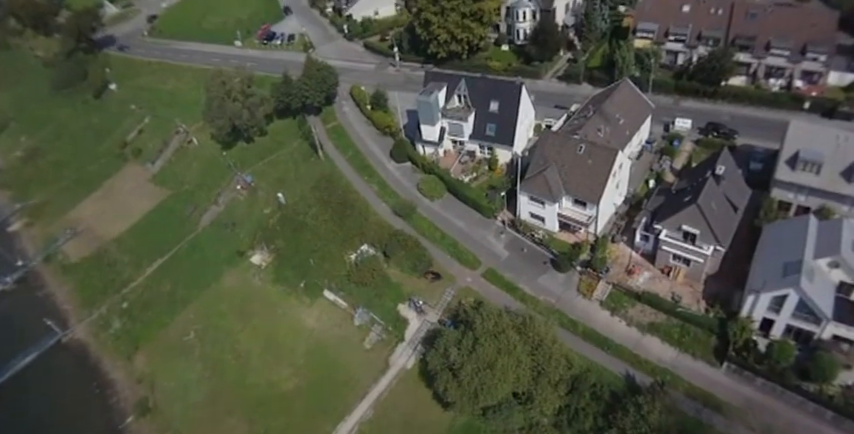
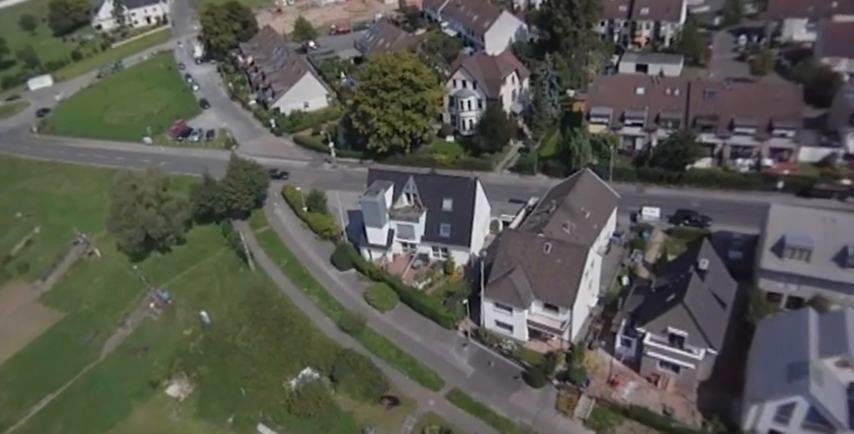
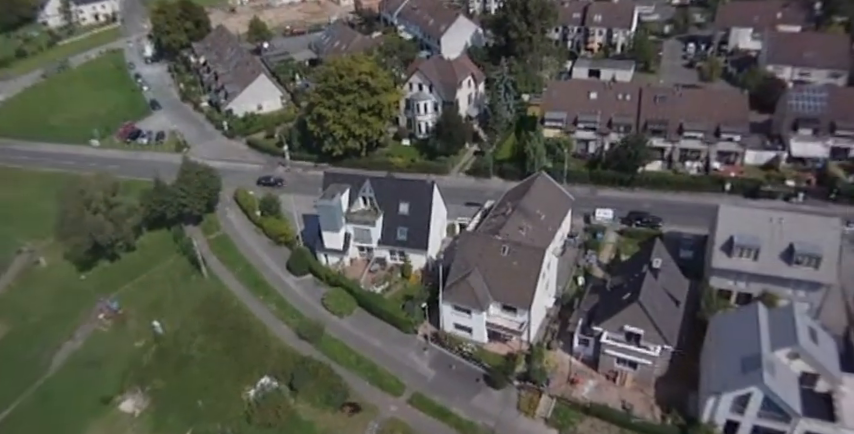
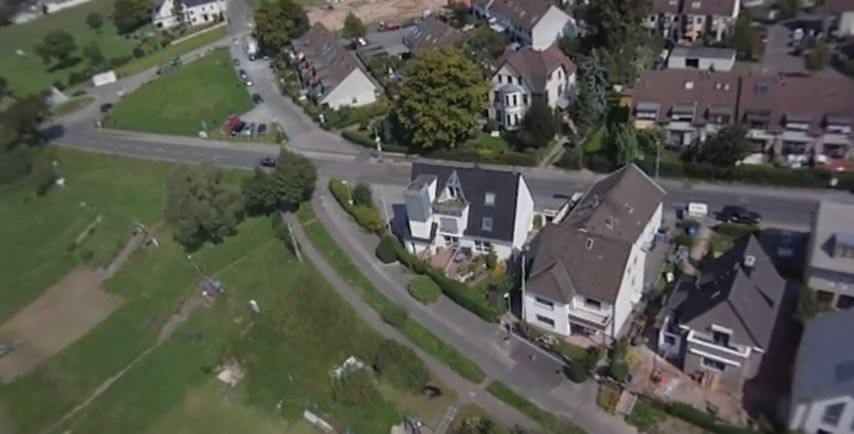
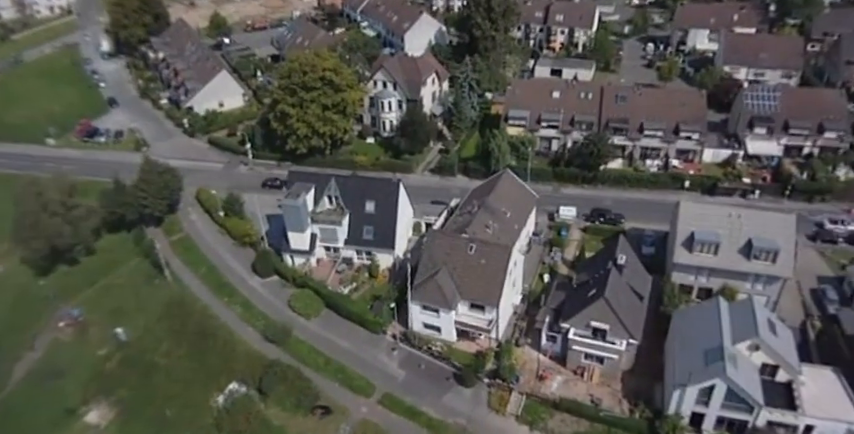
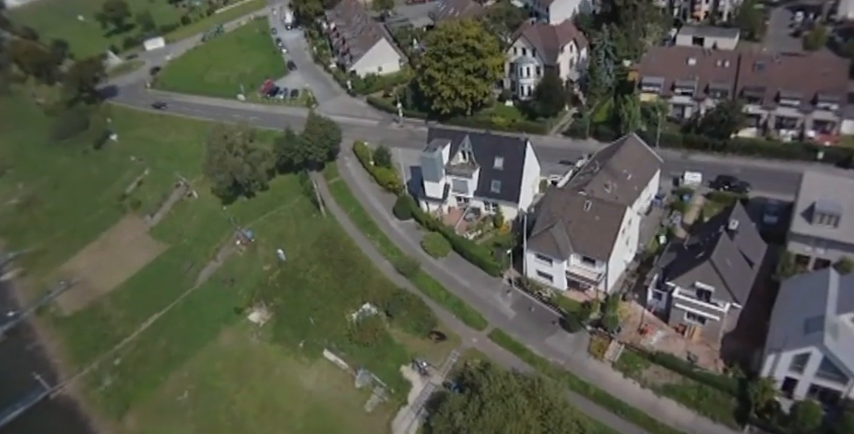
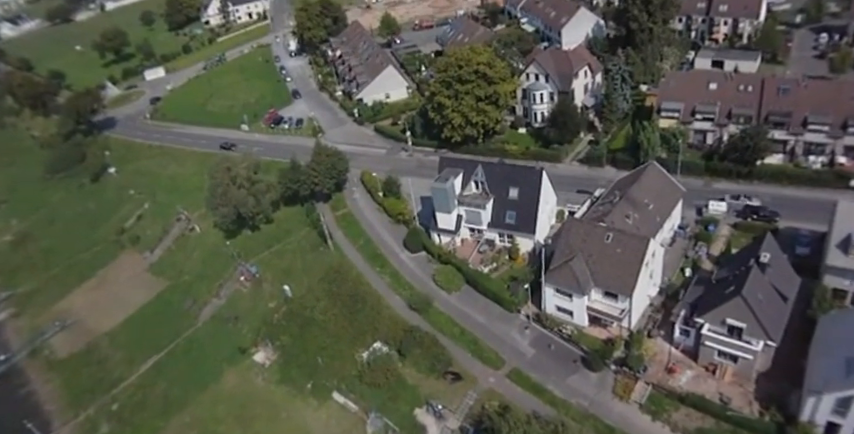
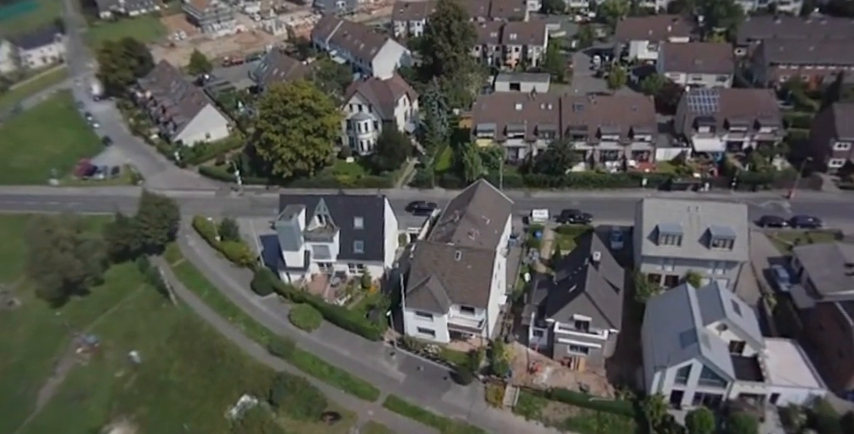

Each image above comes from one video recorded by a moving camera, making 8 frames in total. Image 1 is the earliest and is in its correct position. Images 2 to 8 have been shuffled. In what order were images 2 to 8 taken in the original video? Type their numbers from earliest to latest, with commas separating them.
6, 7, 4, 2, 3, 5, 8
